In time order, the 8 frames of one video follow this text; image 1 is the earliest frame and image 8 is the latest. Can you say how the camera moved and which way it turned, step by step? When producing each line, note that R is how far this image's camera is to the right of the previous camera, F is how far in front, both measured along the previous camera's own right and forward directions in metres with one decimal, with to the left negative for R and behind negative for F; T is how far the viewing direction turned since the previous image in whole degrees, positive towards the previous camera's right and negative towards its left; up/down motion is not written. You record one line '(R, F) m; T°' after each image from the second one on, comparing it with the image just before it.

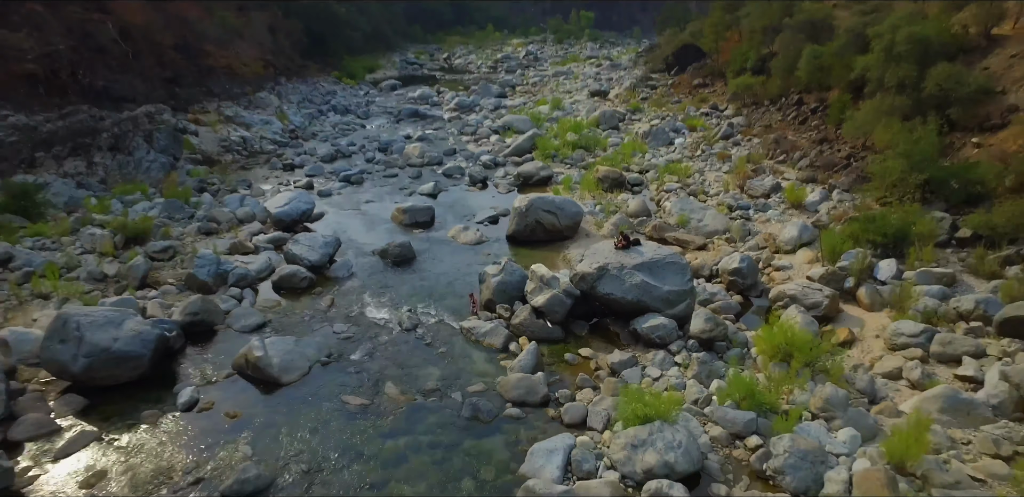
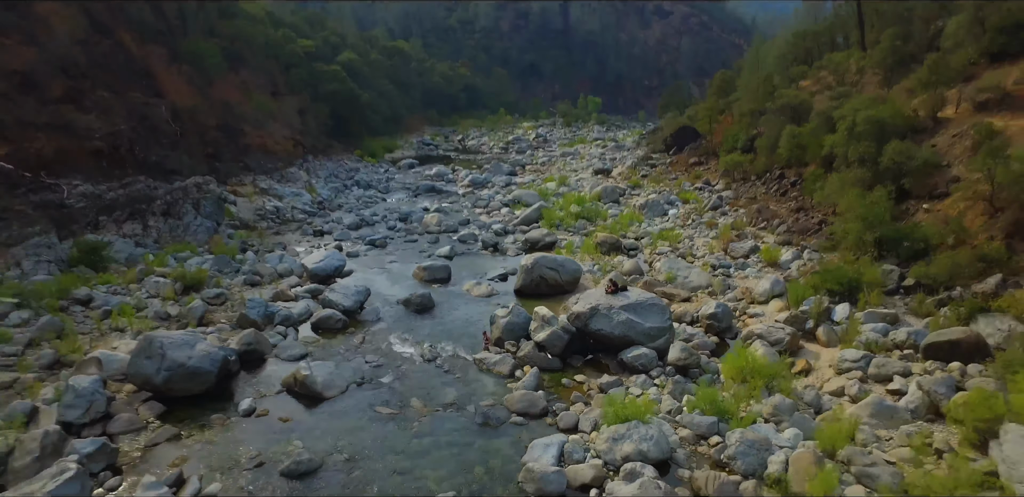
(+0.1, -1.2) m; -1°
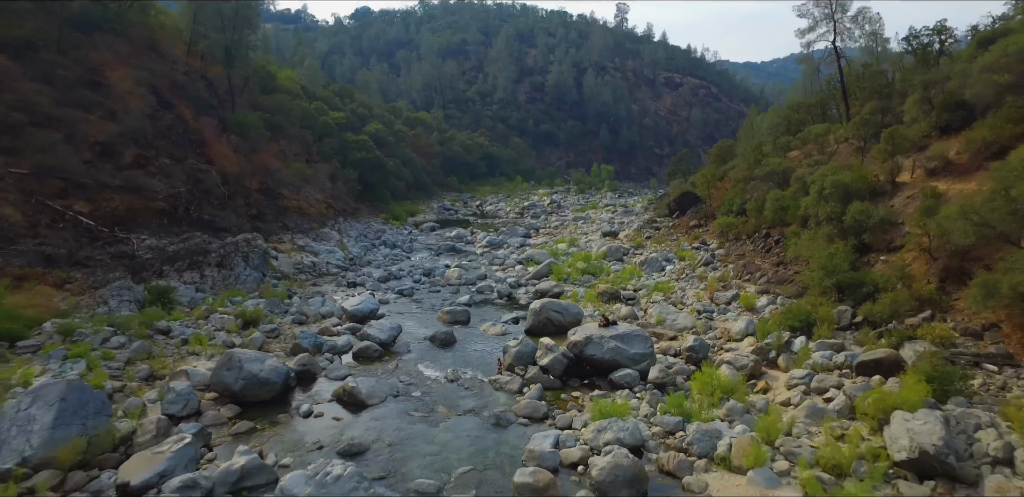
(+0.1, -1.7) m; -1°
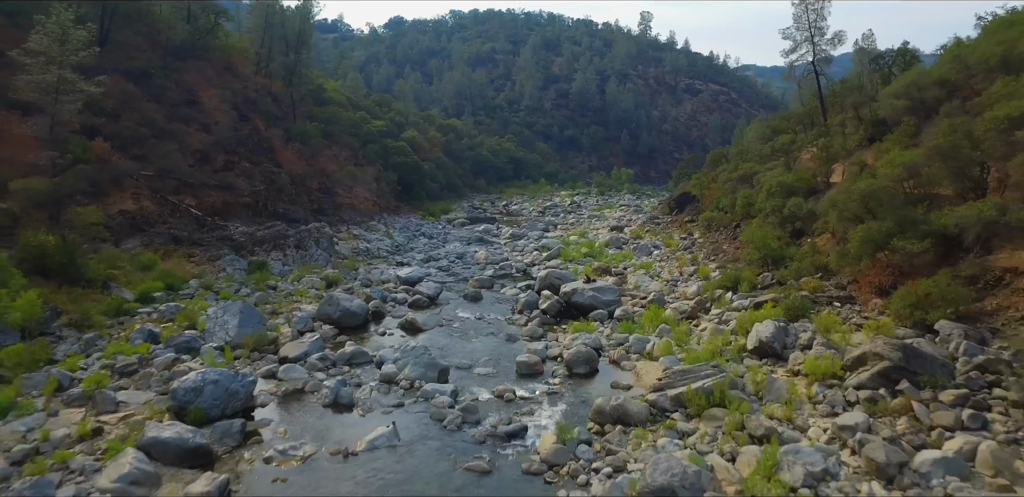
(+0.4, -4.0) m; -2°
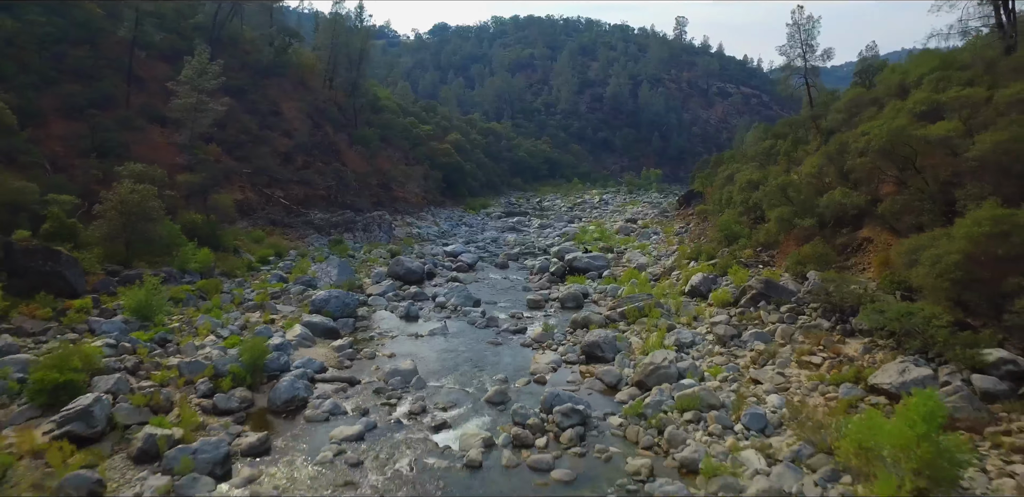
(+0.6, -4.6) m; -3°
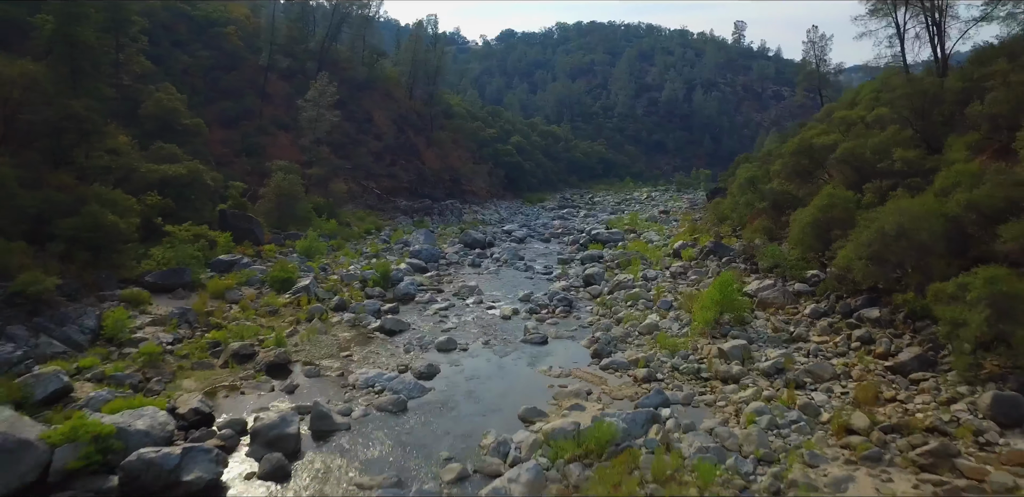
(+0.9, -5.7) m; -5°
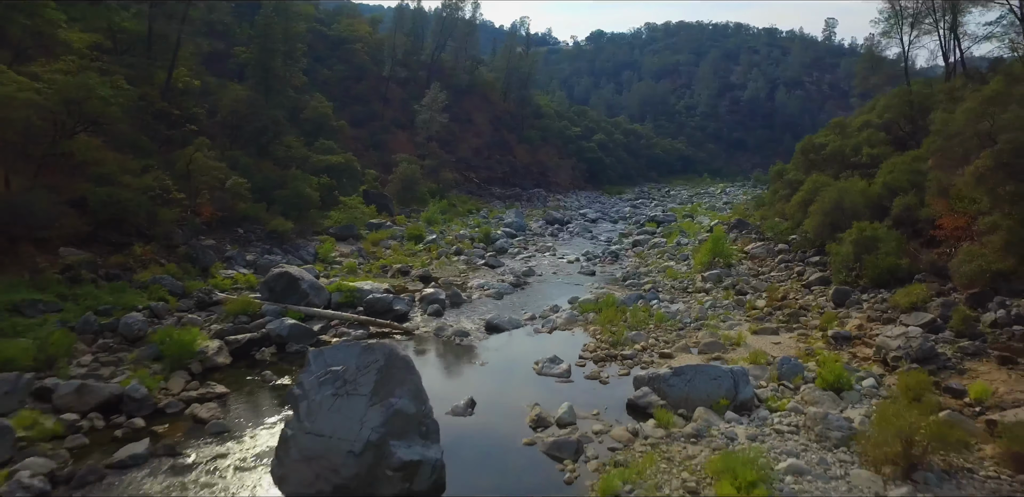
(+0.7, -5.4) m; -7°
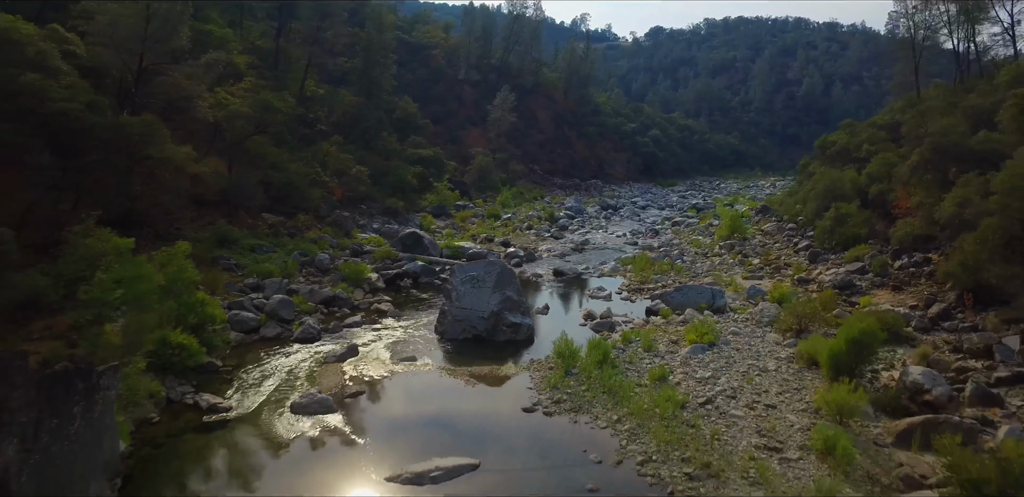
(-0.1, -4.5) m; -5°
